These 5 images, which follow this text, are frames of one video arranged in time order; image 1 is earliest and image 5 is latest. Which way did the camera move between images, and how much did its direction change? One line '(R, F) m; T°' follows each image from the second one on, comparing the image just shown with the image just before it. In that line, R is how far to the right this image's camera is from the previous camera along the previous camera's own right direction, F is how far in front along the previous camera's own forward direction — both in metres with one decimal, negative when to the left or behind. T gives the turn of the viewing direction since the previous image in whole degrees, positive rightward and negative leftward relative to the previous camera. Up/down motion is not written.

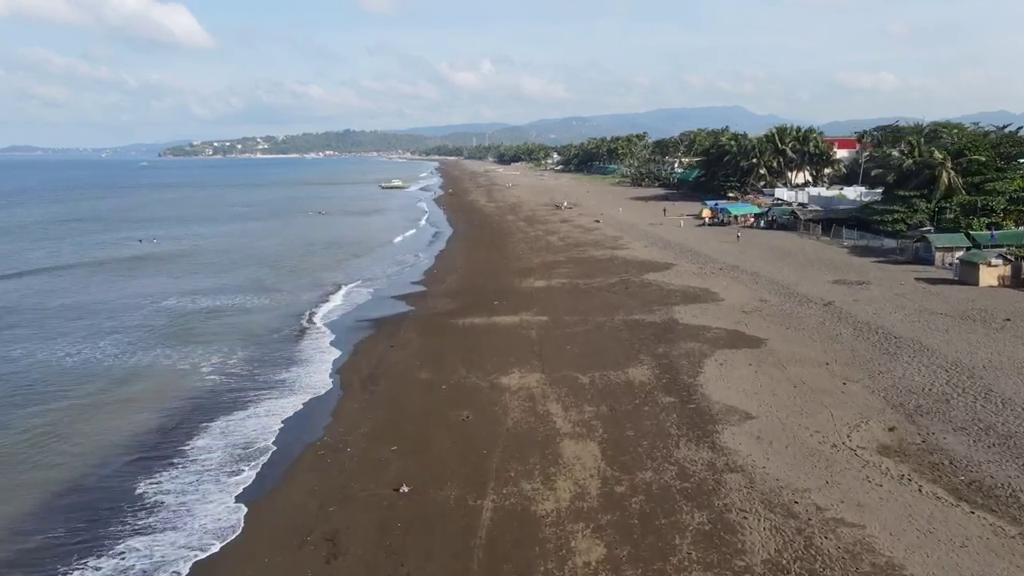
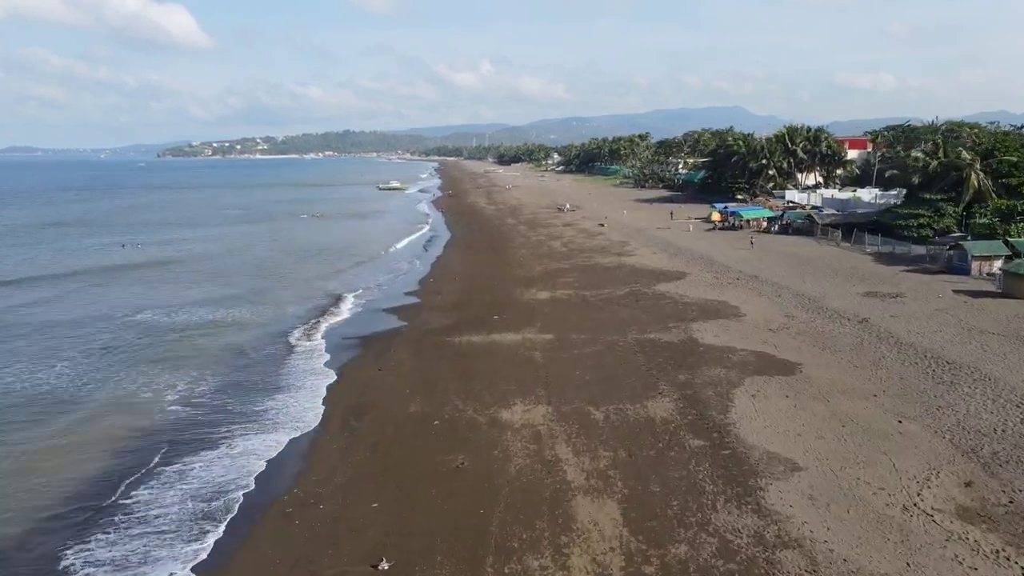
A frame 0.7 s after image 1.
(0.0, +2.3) m; 0°
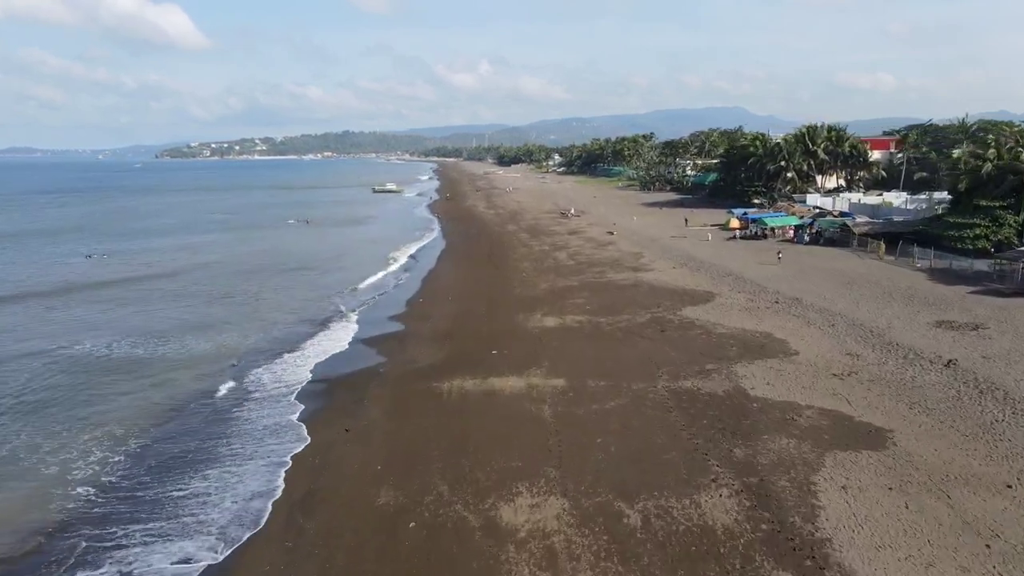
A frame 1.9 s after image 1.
(-0.1, +4.2) m; 0°
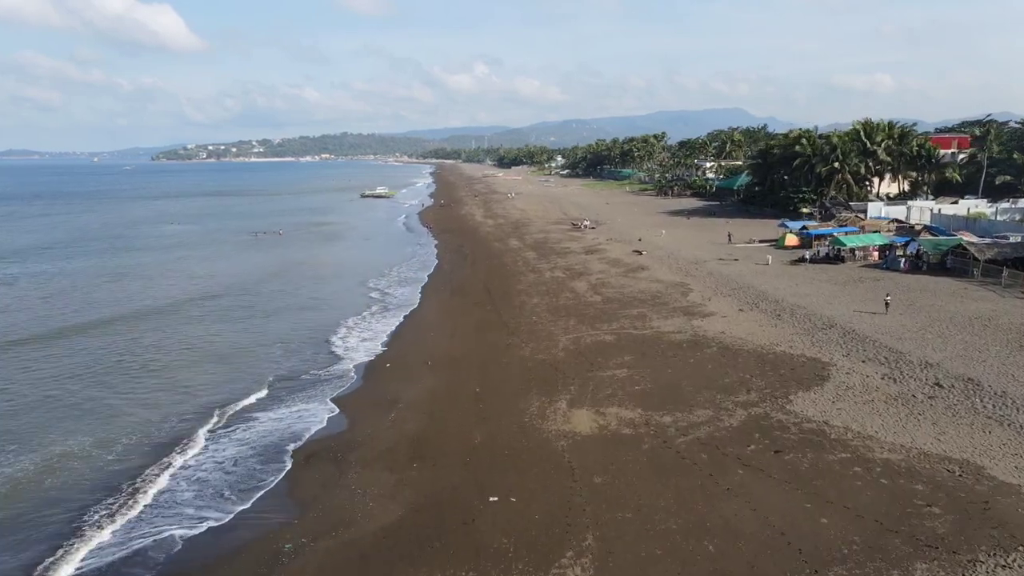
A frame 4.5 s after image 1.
(-0.2, +9.2) m; 0°
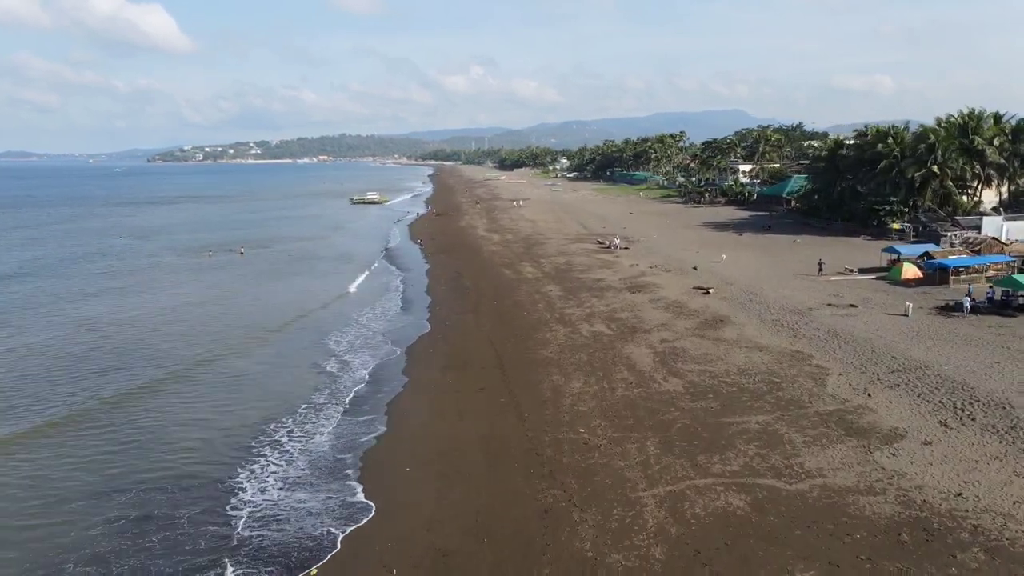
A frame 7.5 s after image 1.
(-0.7, +10.3) m; 0°
